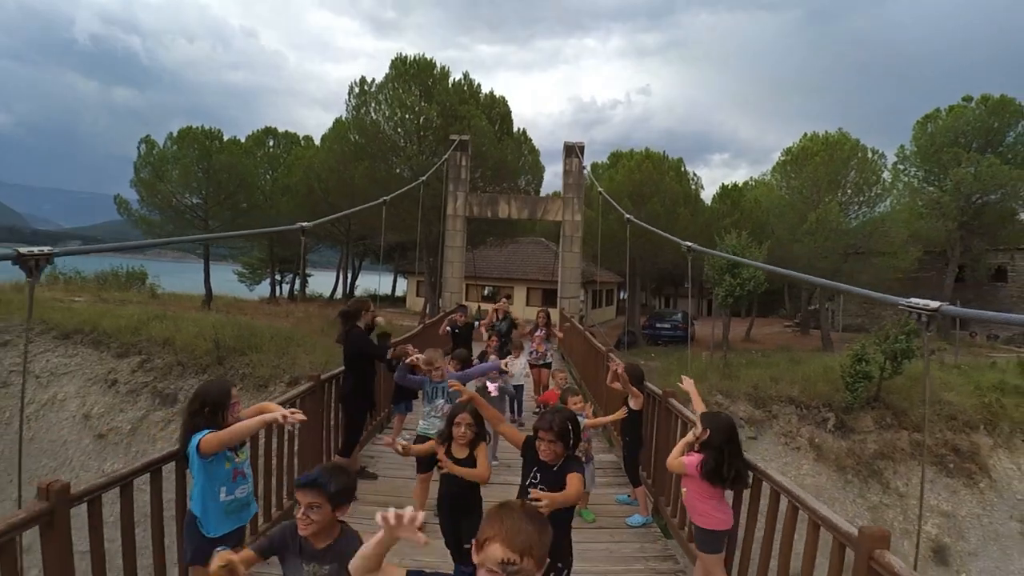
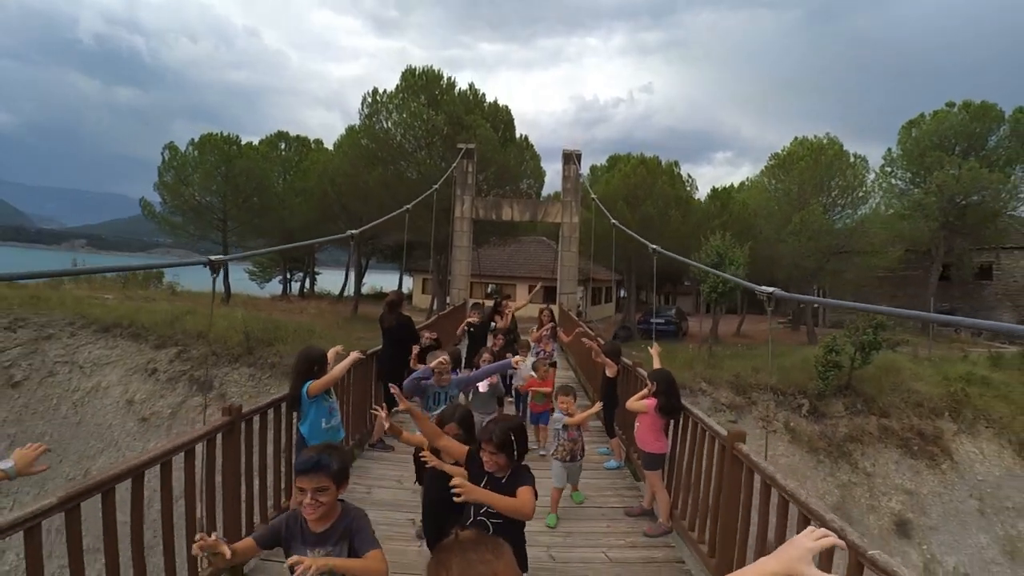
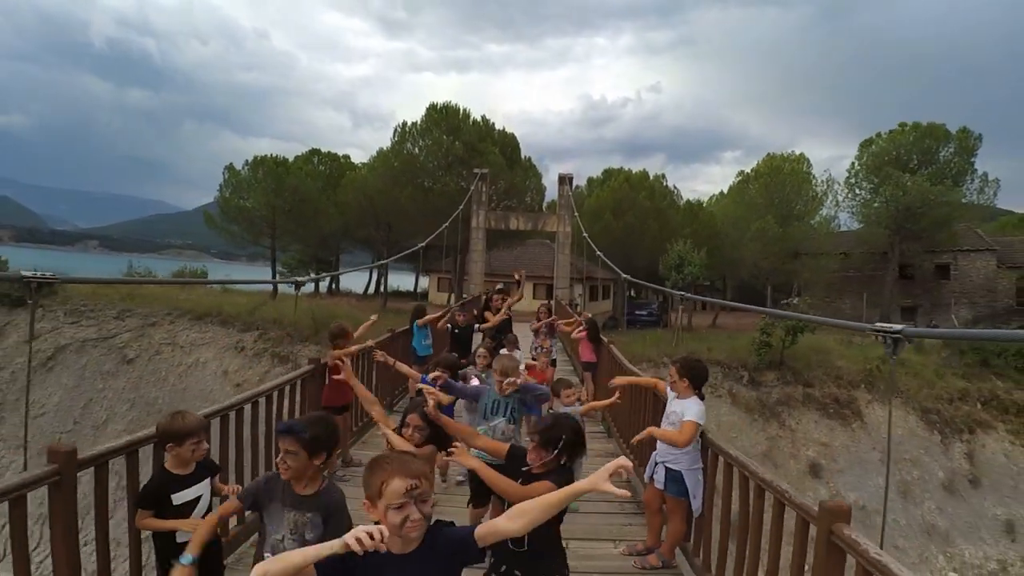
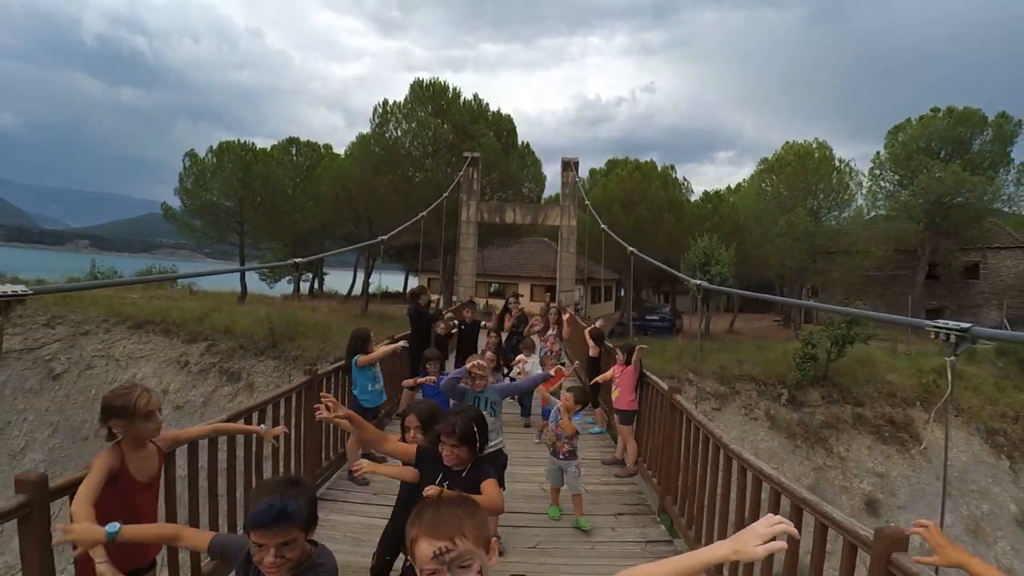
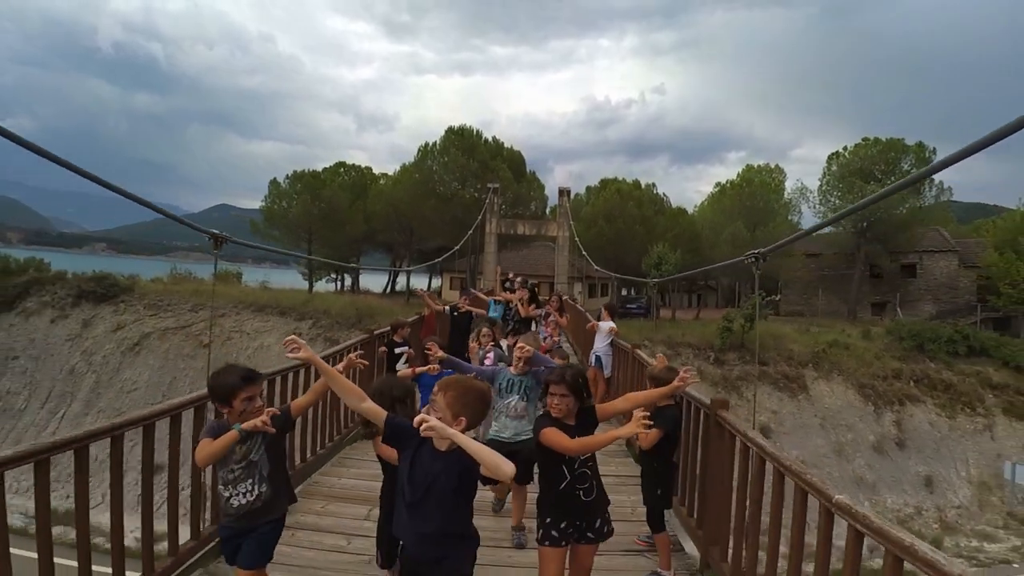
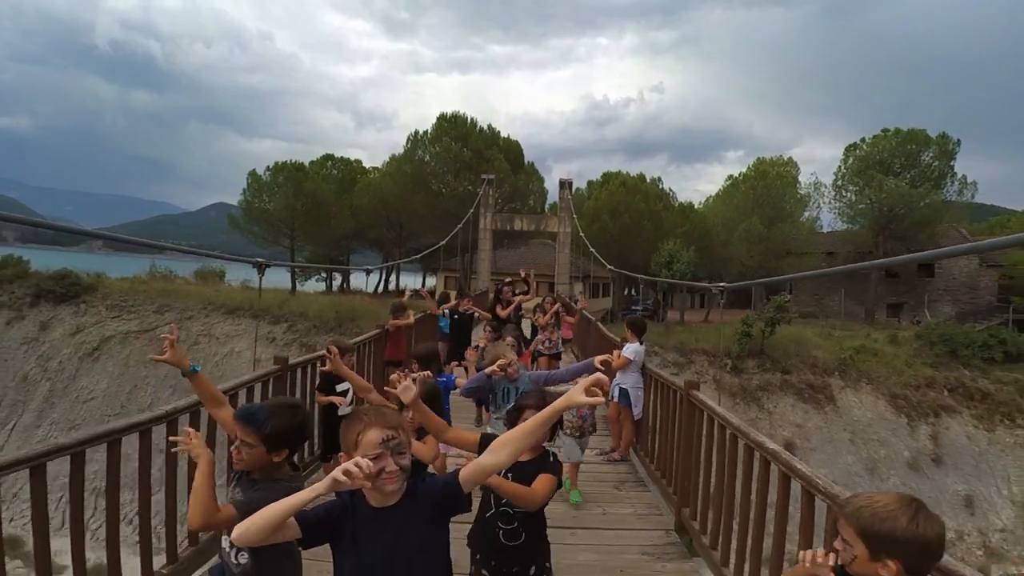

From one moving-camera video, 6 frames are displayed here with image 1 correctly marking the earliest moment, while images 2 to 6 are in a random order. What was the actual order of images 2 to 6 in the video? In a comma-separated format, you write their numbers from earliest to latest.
2, 4, 3, 6, 5
